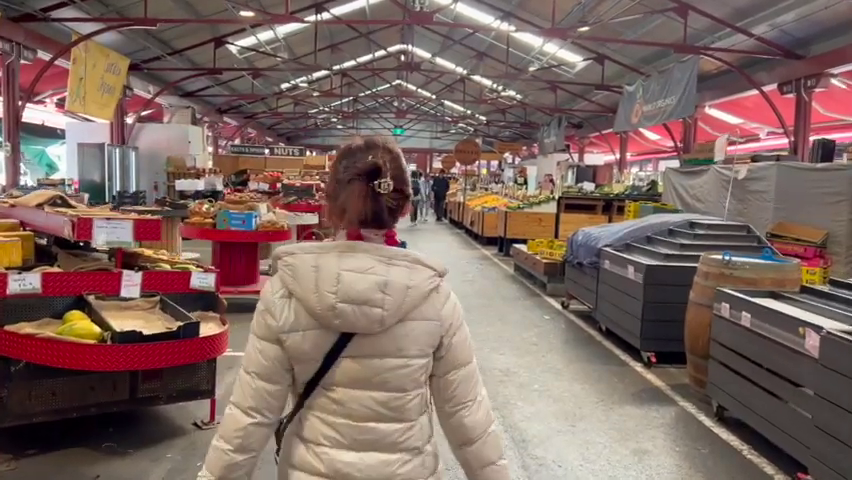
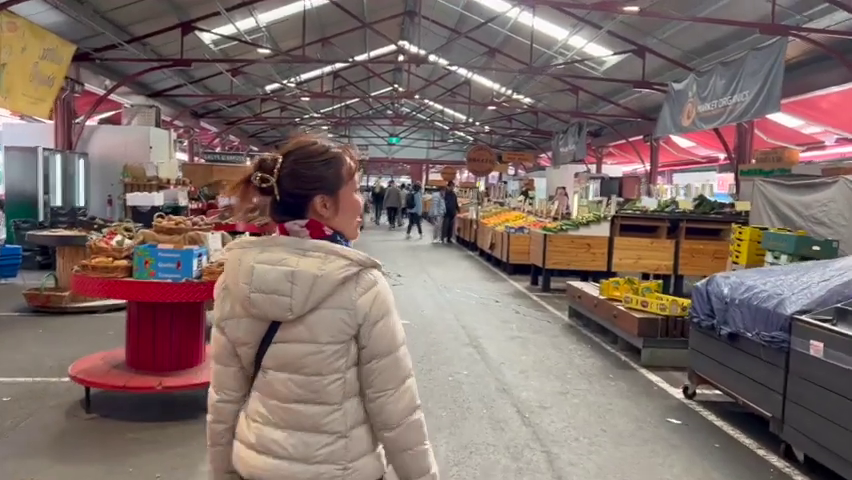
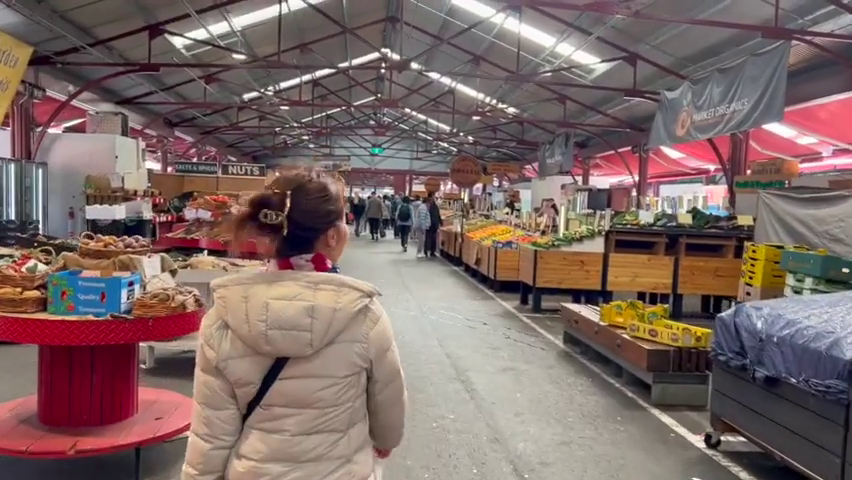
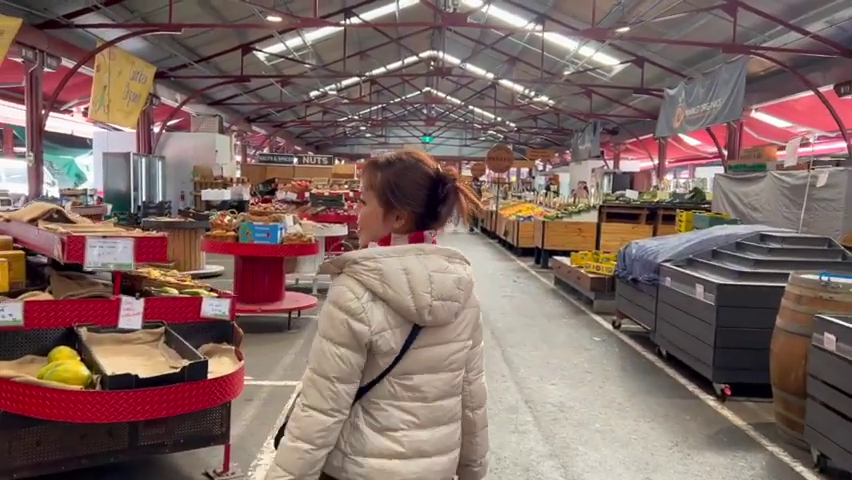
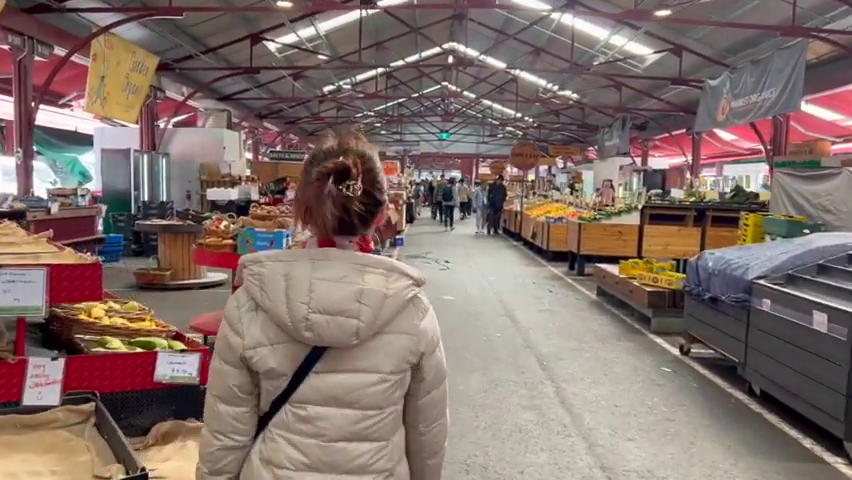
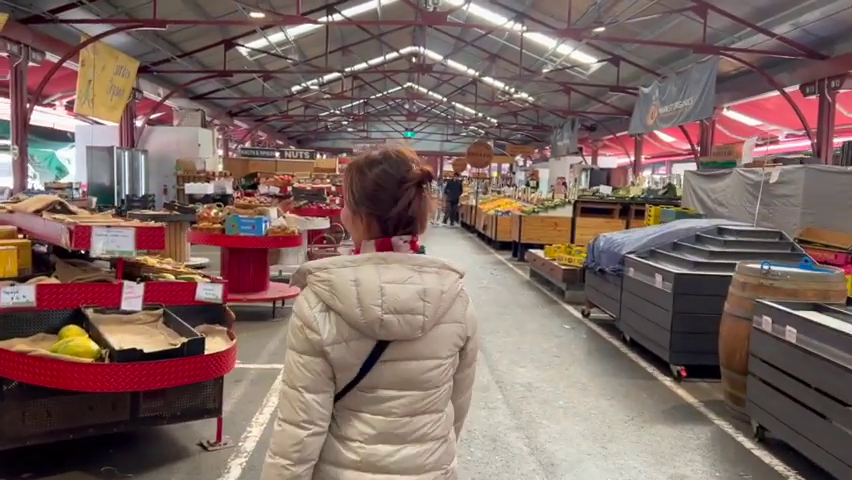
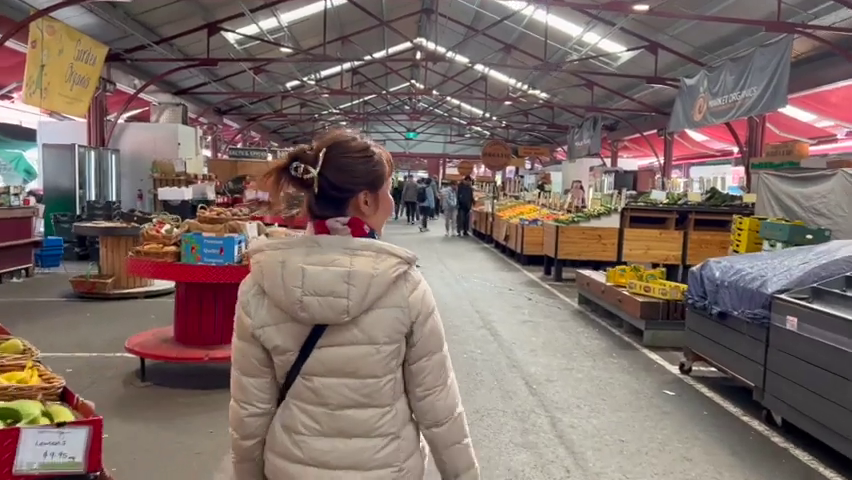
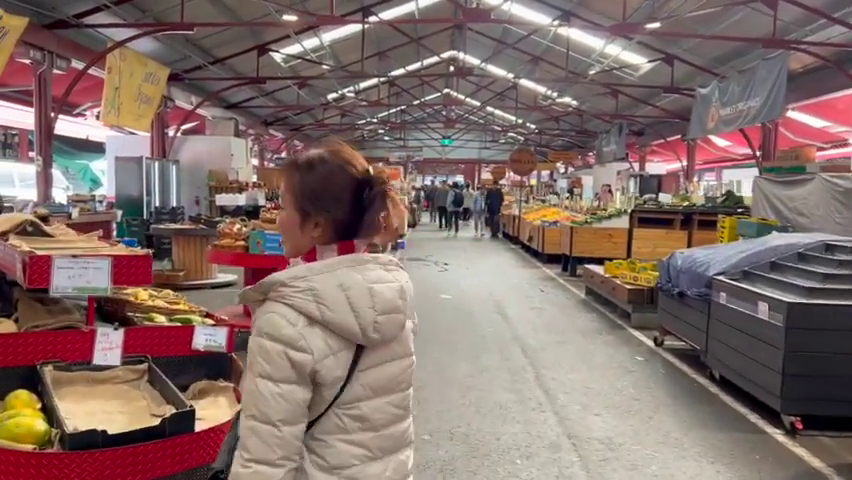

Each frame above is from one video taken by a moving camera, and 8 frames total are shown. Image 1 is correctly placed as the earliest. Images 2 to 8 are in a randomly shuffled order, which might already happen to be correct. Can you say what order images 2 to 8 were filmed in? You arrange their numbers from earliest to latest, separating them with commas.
6, 4, 8, 5, 7, 2, 3
